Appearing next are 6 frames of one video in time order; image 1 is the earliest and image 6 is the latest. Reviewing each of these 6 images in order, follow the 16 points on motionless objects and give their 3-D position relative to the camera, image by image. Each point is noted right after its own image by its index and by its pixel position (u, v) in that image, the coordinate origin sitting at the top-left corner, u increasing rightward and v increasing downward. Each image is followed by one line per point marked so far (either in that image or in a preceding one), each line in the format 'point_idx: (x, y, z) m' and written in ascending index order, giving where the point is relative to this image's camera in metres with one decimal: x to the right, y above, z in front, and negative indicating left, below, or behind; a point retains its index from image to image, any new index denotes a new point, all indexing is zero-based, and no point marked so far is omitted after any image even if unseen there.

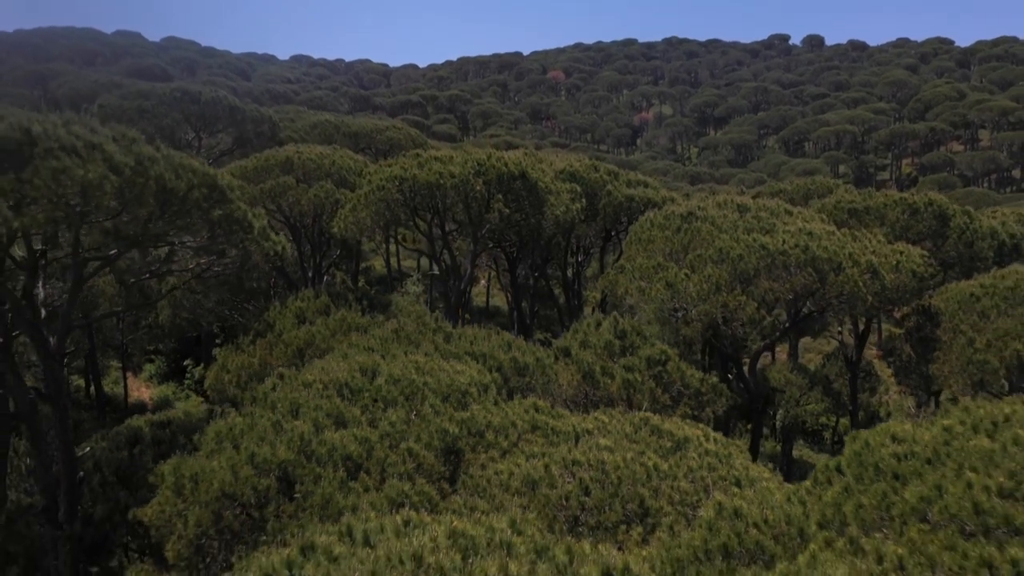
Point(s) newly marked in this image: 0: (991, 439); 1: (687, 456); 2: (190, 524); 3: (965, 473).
0: (+3.6, -1.1, +6.4) m
1: (+1.9, -1.8, +9.0) m
2: (-3.0, -2.2, +7.7) m
3: (+3.2, -1.3, +6.0) m
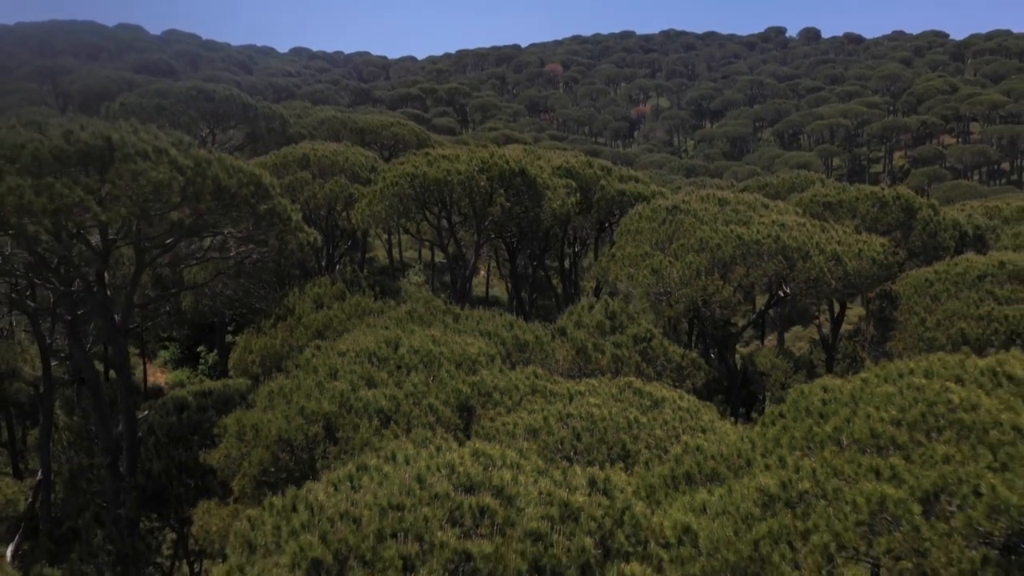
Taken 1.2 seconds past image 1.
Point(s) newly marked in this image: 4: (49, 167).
0: (+3.7, -0.9, +8.2) m
1: (+2.0, -1.6, +10.7) m
2: (-2.9, -2.0, +9.4) m
3: (+3.3, -1.1, +7.8) m
4: (-5.8, +1.5, +10.8) m
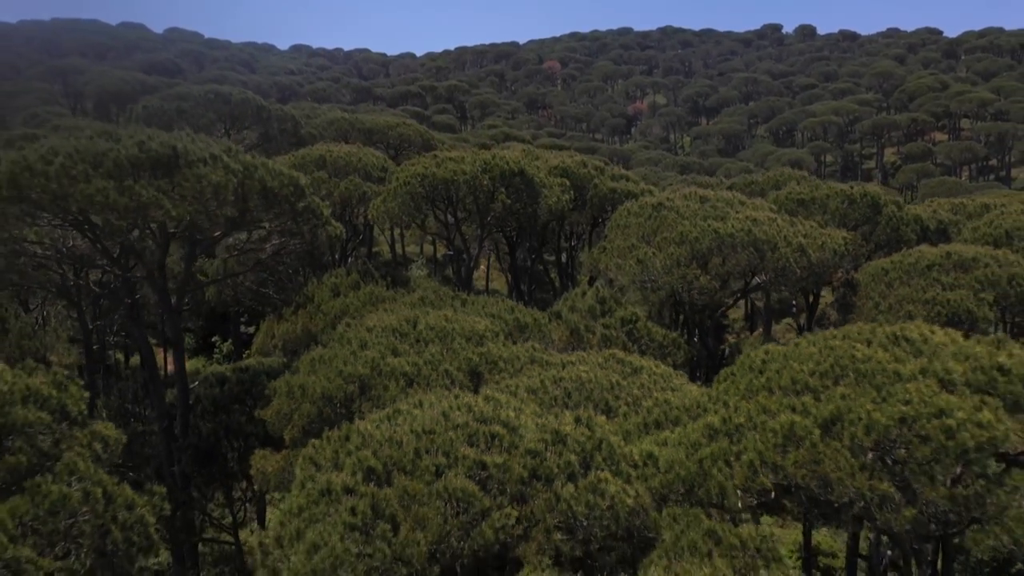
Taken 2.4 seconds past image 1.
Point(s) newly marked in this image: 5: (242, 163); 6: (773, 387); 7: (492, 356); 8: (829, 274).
0: (+3.7, -0.7, +10.2) m
1: (+2.0, -1.3, +12.8) m
2: (-2.9, -1.7, +11.4) m
3: (+3.3, -0.9, +9.8) m
4: (-5.8, +1.8, +12.8) m
5: (-4.6, +2.1, +14.2) m
6: (+3.0, -1.1, +9.6) m
7: (-0.3, -1.0, +13.3) m
8: (+7.5, +0.3, +19.8) m
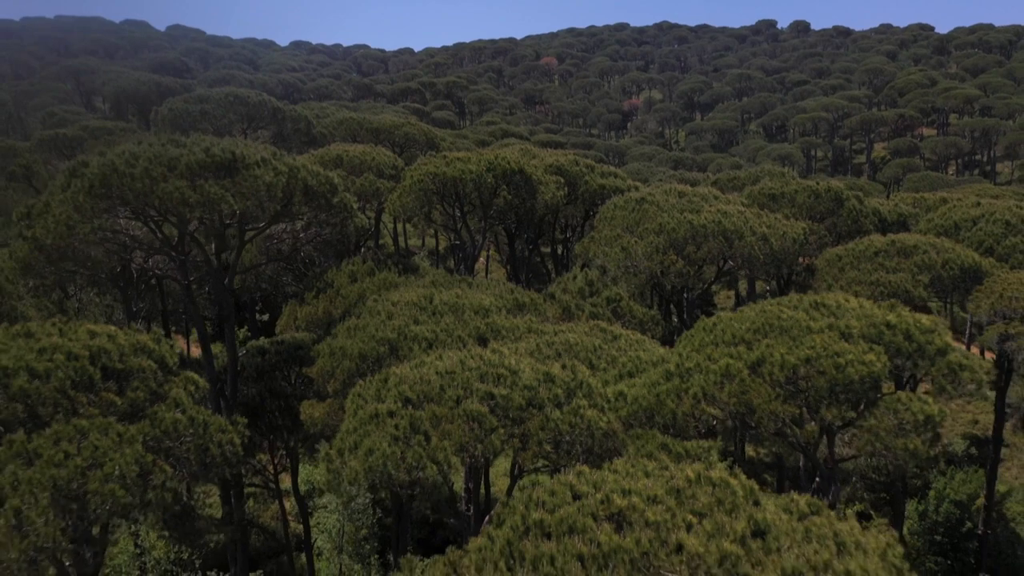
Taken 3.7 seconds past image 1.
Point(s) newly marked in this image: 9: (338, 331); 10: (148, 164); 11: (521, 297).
0: (+3.7, -0.4, +12.9) m
1: (+2.0, -1.0, +15.5) m
2: (-2.8, -1.4, +14.1) m
3: (+3.3, -0.6, +12.5) m
4: (-5.7, +2.1, +15.4) m
5: (-4.5, +2.5, +16.9) m
6: (+3.0, -0.8, +12.3) m
7: (-0.3, -0.7, +15.9) m
8: (+7.5, +0.7, +22.5) m
9: (-3.3, -0.8, +15.9) m
10: (-6.6, +2.3, +15.2) m
11: (+0.2, -0.2, +19.3) m
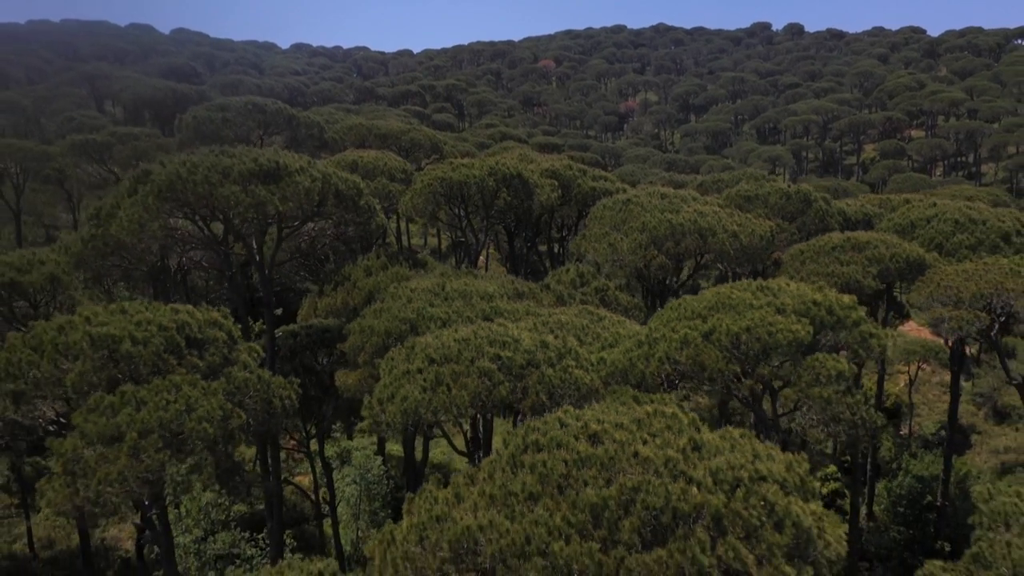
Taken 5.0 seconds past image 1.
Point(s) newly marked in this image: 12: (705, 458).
0: (+3.8, -0.1, +15.7) m
1: (+2.0, -0.7, +18.3) m
2: (-2.8, -1.2, +16.9) m
3: (+3.3, -0.3, +15.3) m
4: (-5.7, +2.4, +18.2) m
5: (-4.5, +2.7, +19.7) m
6: (+3.0, -0.5, +15.1) m
7: (-0.3, -0.4, +18.7) m
8: (+7.5, +1.0, +25.3) m
9: (-3.3, -0.6, +18.7) m
10: (-6.5, +2.5, +18.0) m
11: (+0.2, 0.0, +22.1) m
12: (+2.4, -2.1, +10.3) m
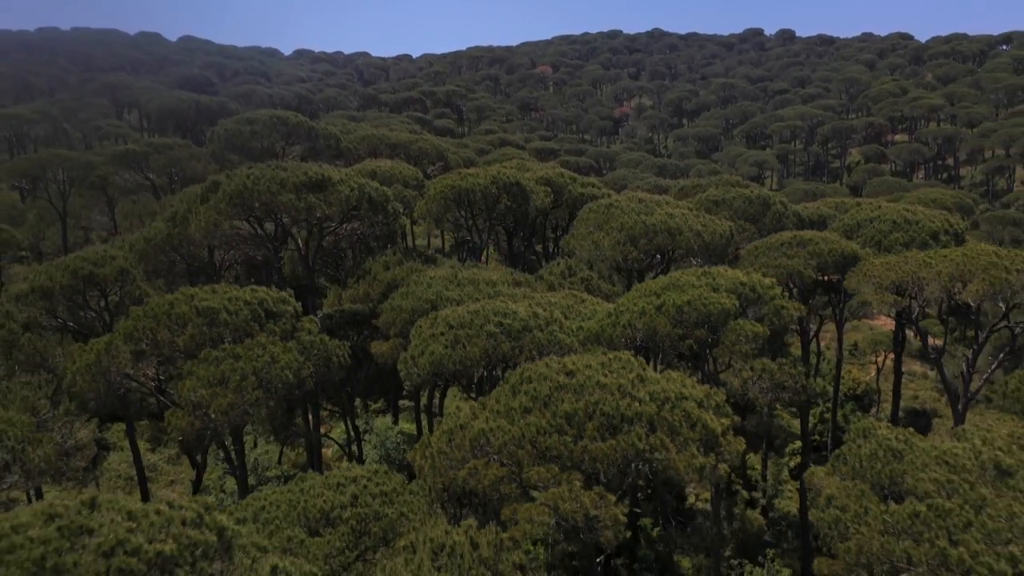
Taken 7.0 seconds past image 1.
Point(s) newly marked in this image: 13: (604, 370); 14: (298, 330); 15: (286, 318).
0: (+3.7, +0.2, +20.2) m
1: (+2.0, -0.4, +22.7) m
2: (-2.8, -0.8, +21.4) m
3: (+3.3, 0.0, +19.8) m
4: (-5.7, +2.7, +22.7) m
5: (-4.5, +3.0, +24.1) m
6: (+3.0, -0.2, +19.5) m
7: (-0.3, -0.1, +23.2) m
8: (+7.5, +1.3, +29.8) m
9: (-3.3, -0.2, +23.1) m
10: (-6.6, +2.8, +22.5) m
11: (+0.2, +0.4, +26.6) m
12: (+2.4, -1.7, +14.8) m
13: (+1.7, -1.5, +15.4) m
14: (-4.9, -1.0, +19.3) m
15: (-5.2, -0.7, +19.2) m
